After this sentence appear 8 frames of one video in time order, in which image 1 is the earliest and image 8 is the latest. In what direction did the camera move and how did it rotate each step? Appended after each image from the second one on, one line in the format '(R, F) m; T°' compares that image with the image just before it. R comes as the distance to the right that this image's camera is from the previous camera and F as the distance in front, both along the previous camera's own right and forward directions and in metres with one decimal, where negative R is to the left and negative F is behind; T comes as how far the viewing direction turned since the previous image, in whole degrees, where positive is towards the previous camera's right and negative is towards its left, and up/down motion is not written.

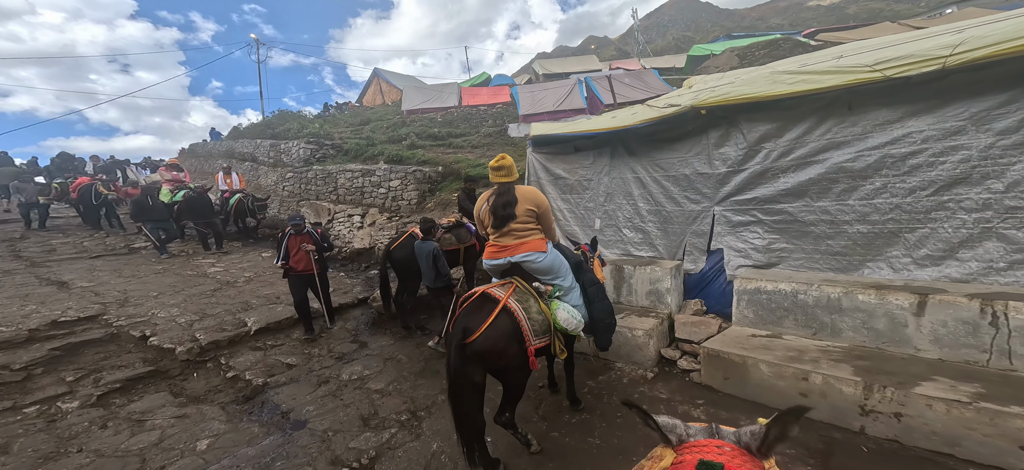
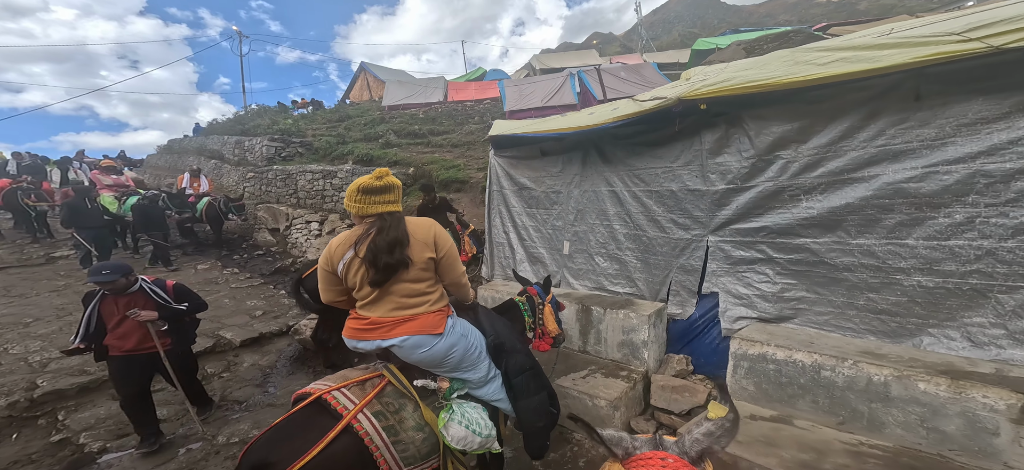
(+0.7, +1.2) m; -1°
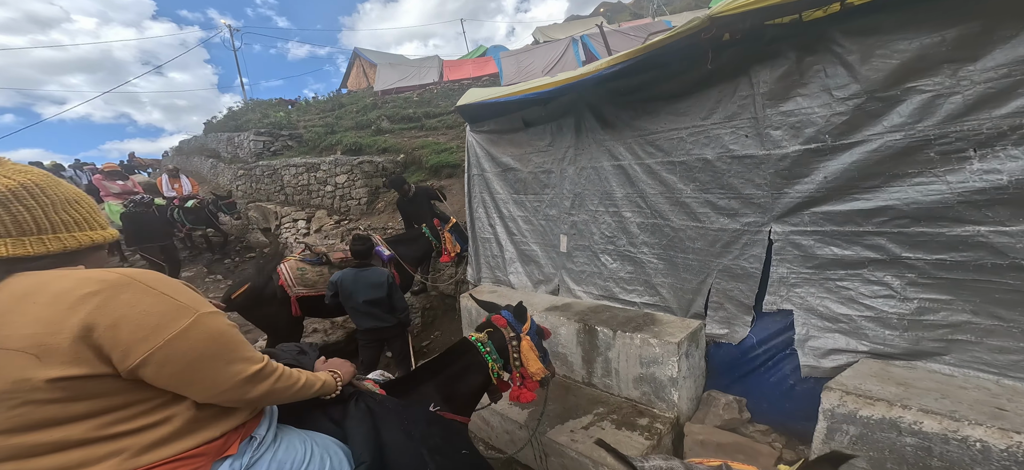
(+0.3, +1.1) m; -2°
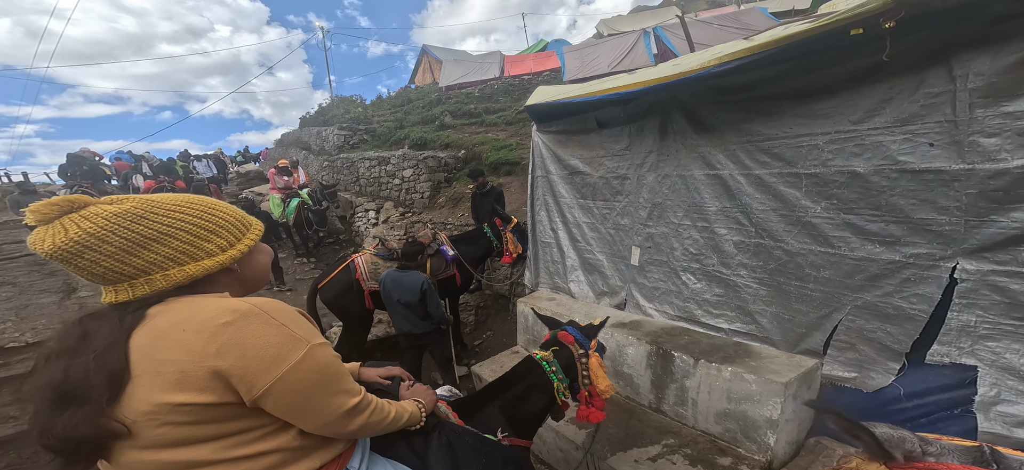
(-0.3, +0.2) m; -7°
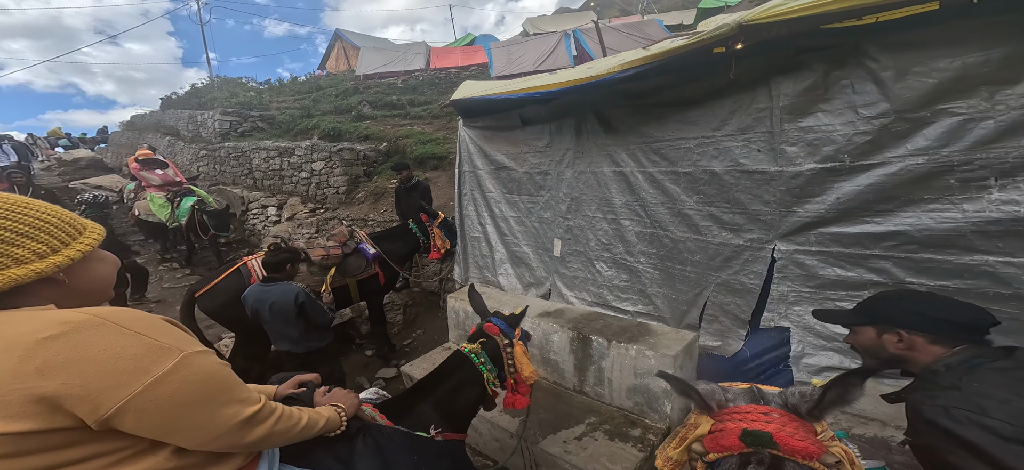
(+0.2, -0.2) m; +9°
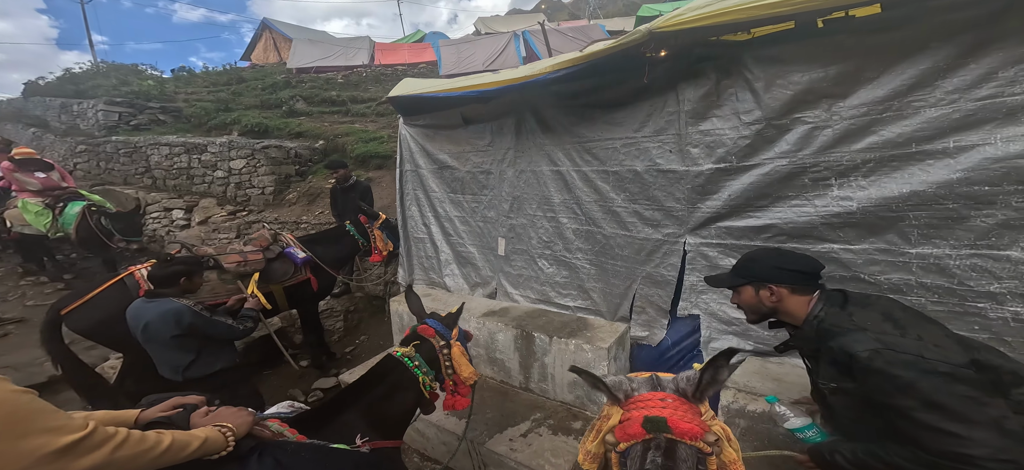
(+0.2, 0.0) m; +5°
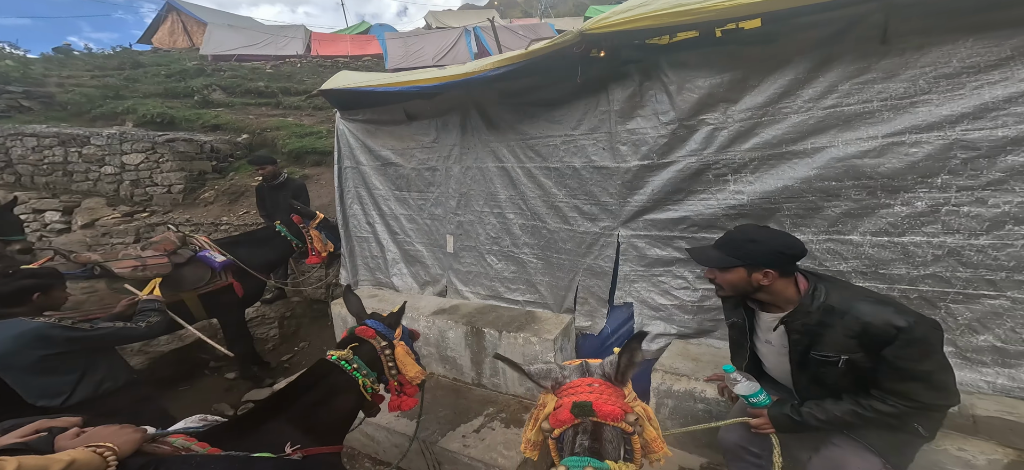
(+0.1, 0.0) m; +6°
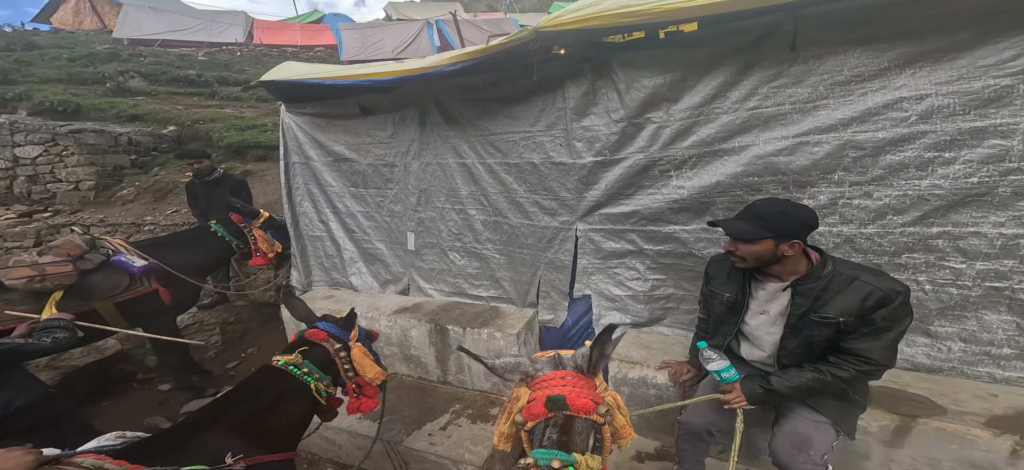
(0.0, 0.0) m; +6°
